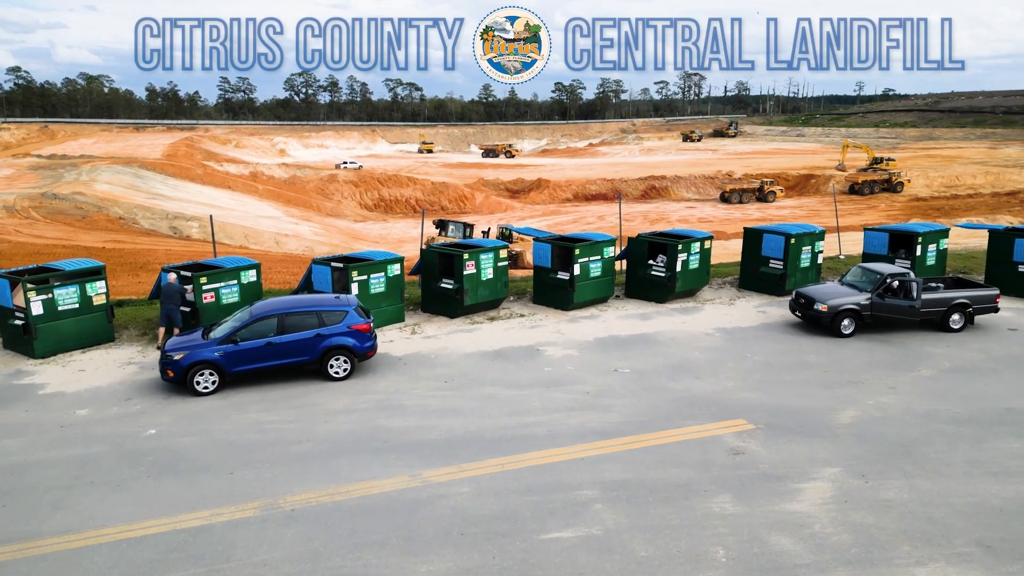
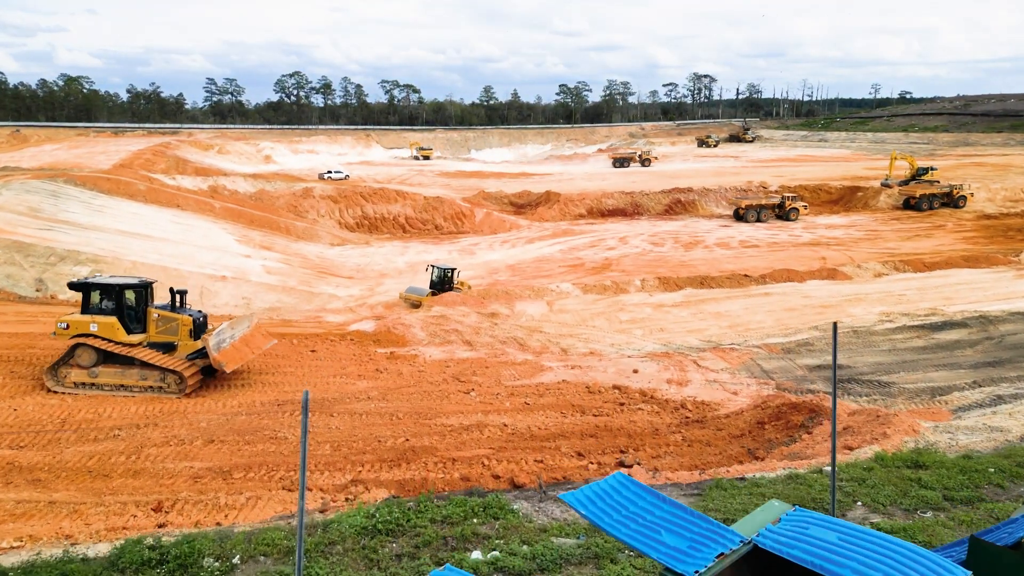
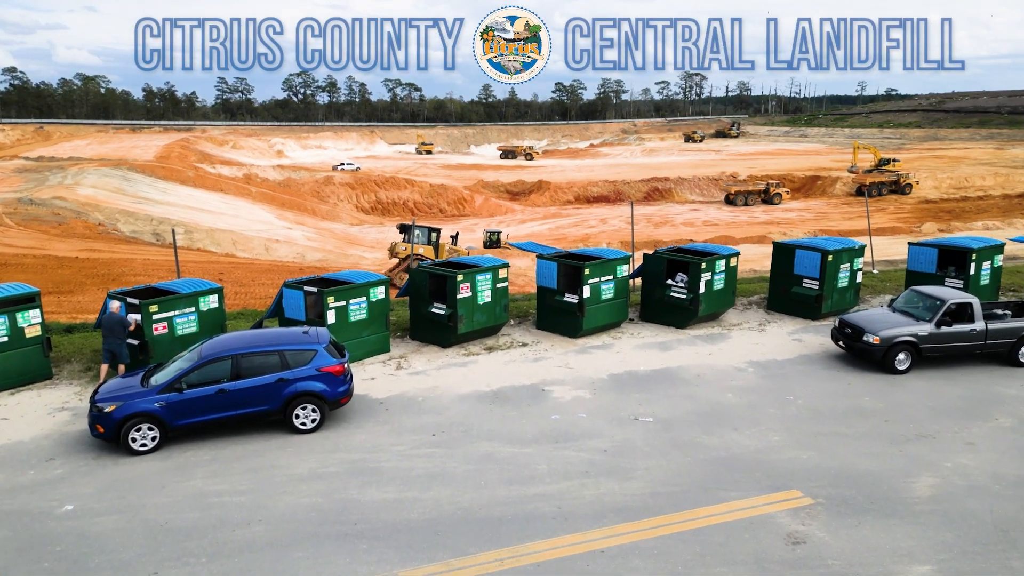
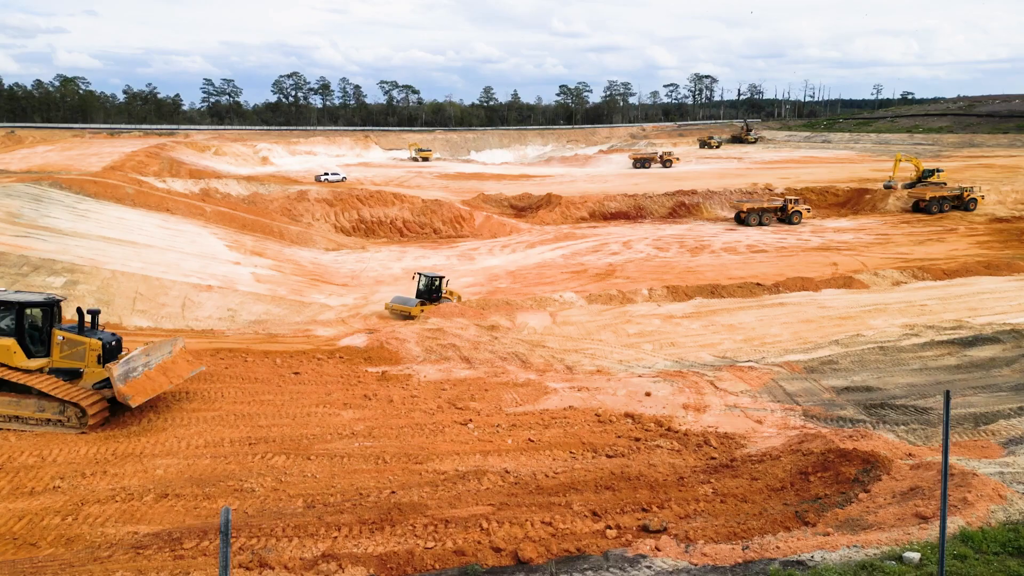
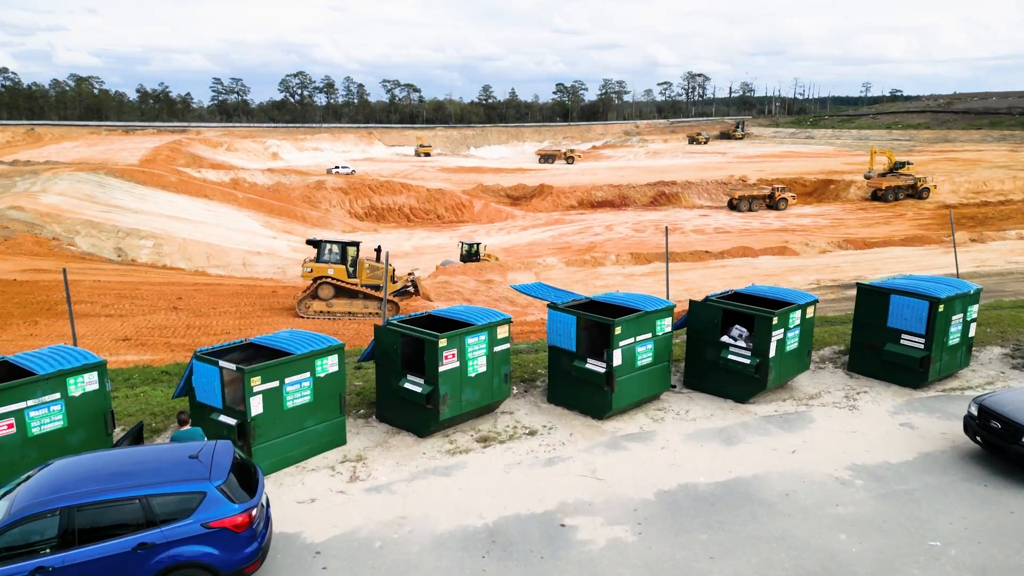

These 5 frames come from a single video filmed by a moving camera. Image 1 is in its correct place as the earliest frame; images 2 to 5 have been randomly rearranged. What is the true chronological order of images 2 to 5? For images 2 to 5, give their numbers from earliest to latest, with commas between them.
3, 5, 2, 4
